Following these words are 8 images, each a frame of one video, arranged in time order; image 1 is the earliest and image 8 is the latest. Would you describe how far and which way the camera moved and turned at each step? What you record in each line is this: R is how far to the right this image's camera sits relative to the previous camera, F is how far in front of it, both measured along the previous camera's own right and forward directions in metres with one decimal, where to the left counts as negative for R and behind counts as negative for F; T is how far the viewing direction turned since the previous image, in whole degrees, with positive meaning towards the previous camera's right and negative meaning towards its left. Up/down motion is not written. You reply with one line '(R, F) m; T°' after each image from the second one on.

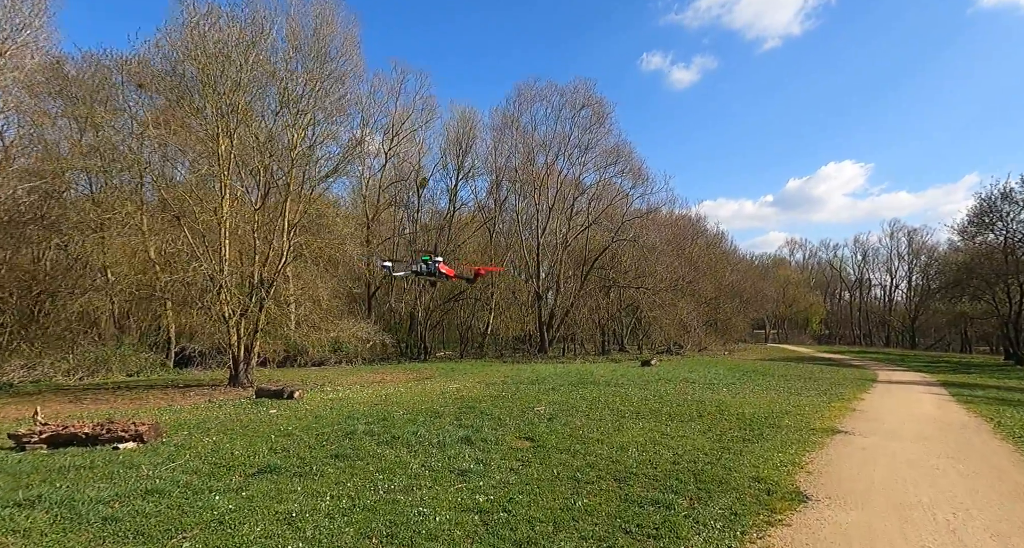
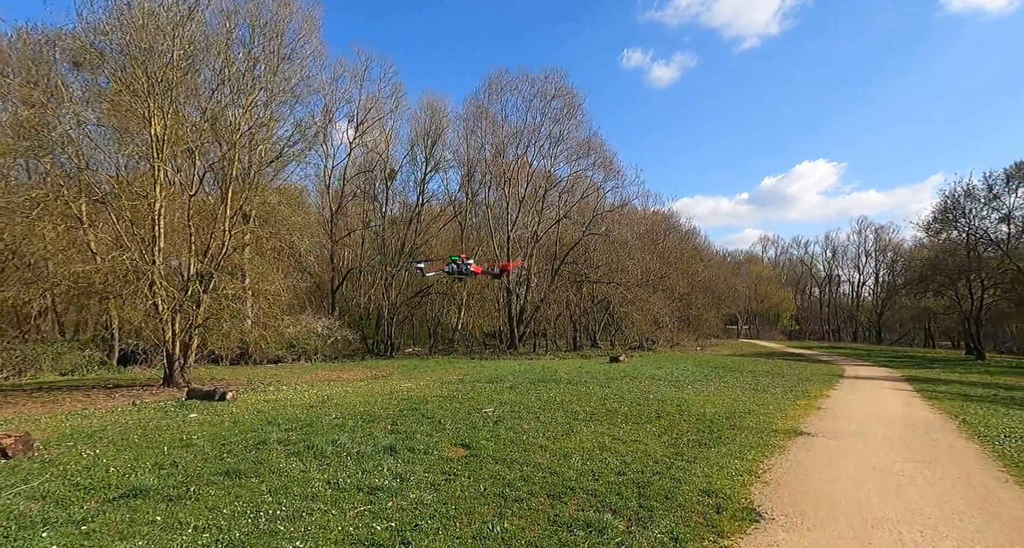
(+0.6, +0.8) m; +2°
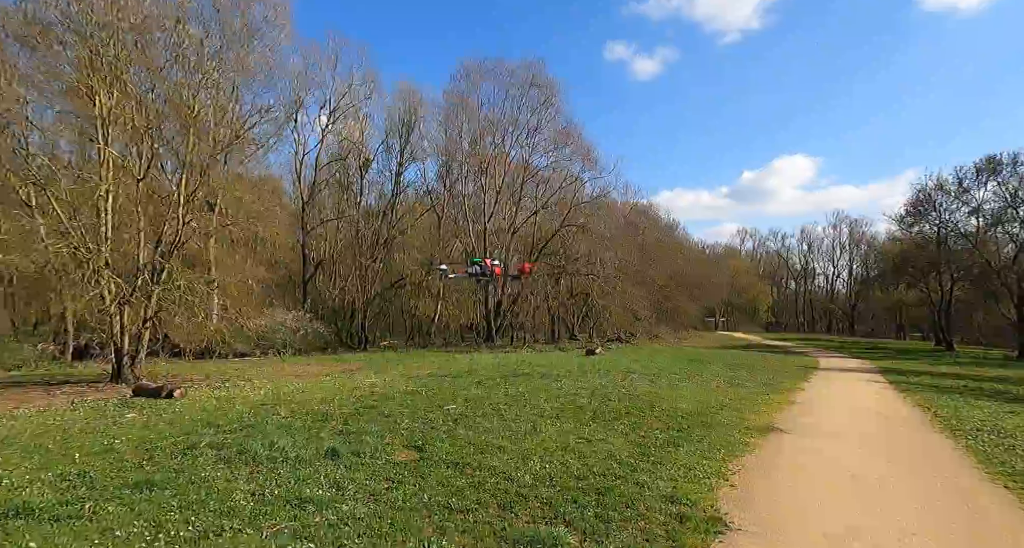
(+0.3, +0.6) m; +2°
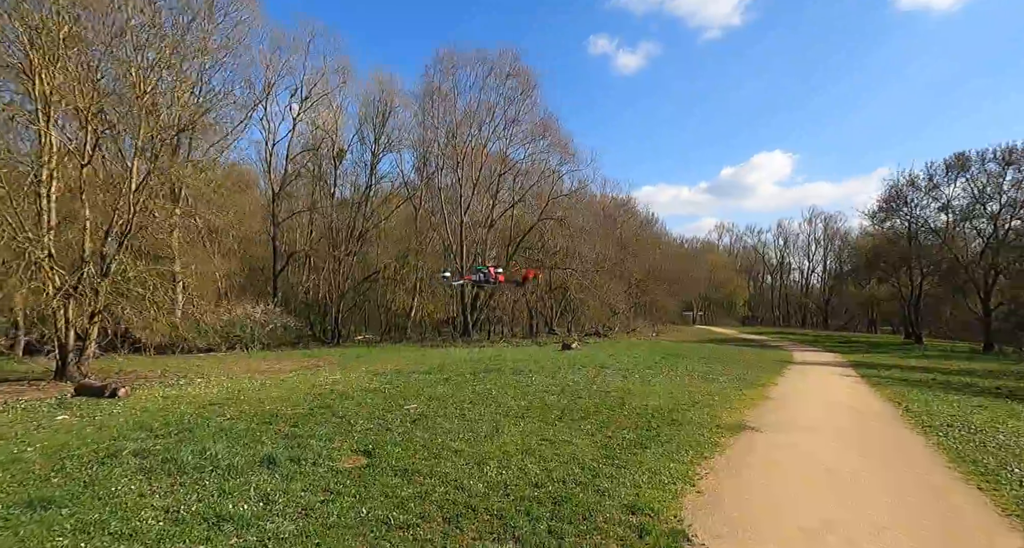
(+0.3, +0.5) m; +2°
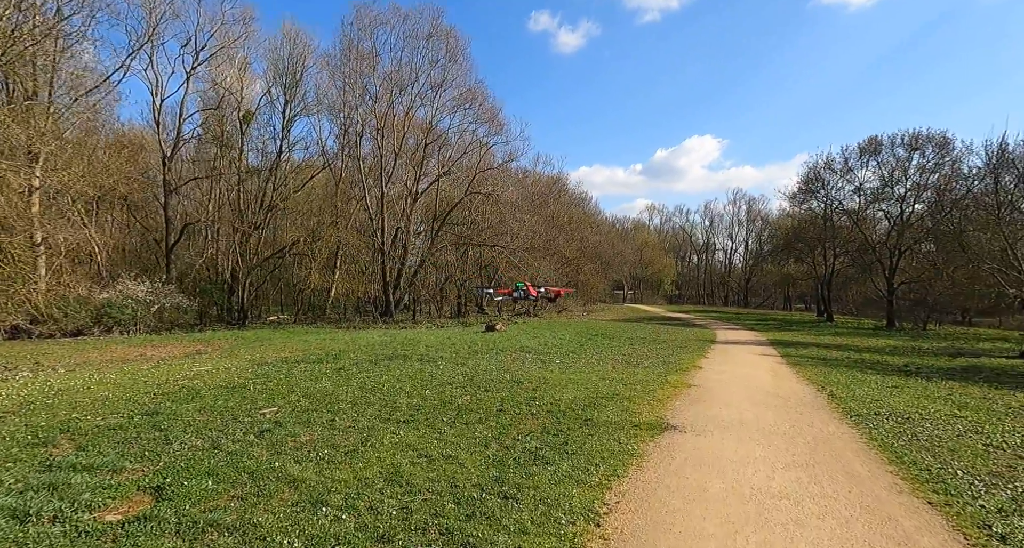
(+0.8, +1.9) m; +6°
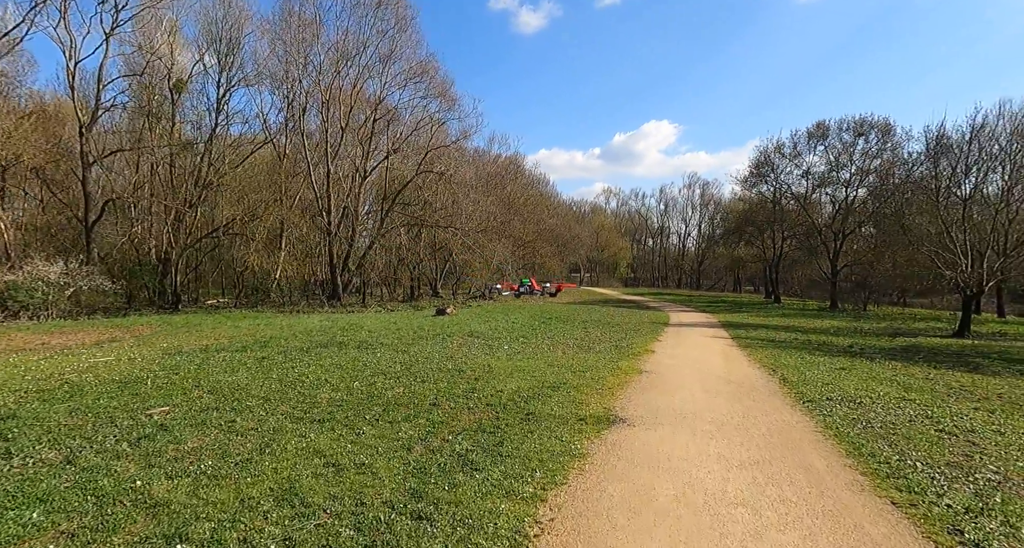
(+0.4, +1.0) m; +4°
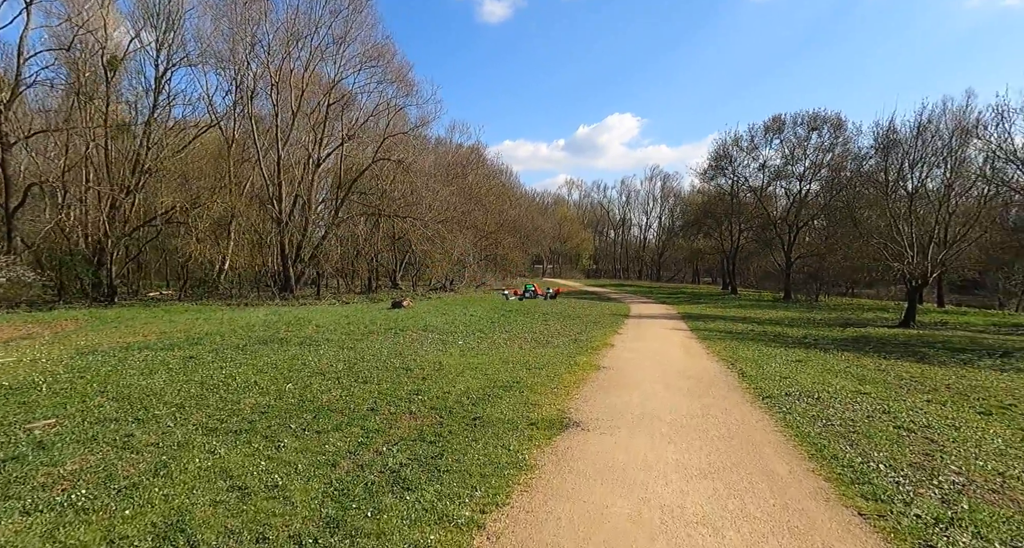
(+0.3, +0.8) m; +3°
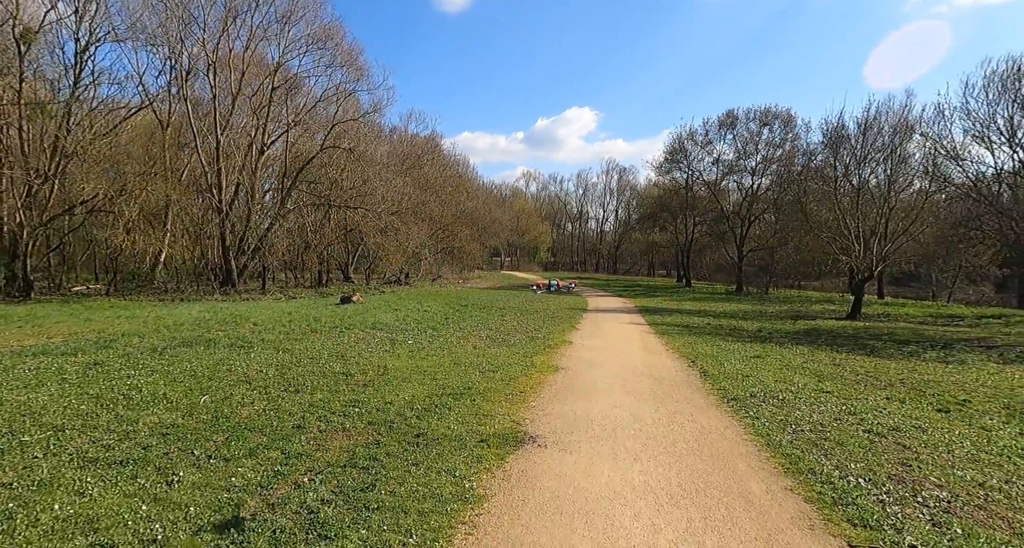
(+0.1, +1.1) m; +4°
